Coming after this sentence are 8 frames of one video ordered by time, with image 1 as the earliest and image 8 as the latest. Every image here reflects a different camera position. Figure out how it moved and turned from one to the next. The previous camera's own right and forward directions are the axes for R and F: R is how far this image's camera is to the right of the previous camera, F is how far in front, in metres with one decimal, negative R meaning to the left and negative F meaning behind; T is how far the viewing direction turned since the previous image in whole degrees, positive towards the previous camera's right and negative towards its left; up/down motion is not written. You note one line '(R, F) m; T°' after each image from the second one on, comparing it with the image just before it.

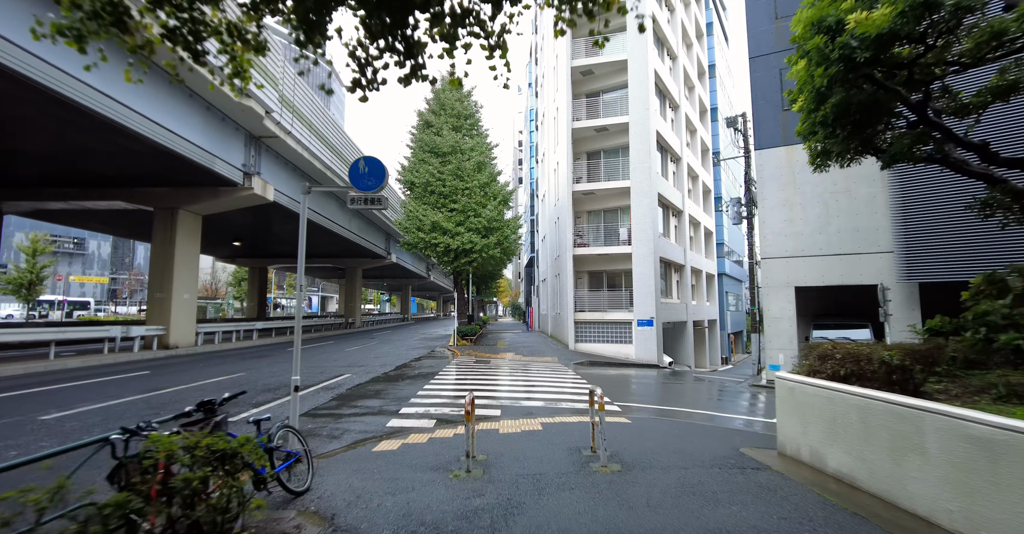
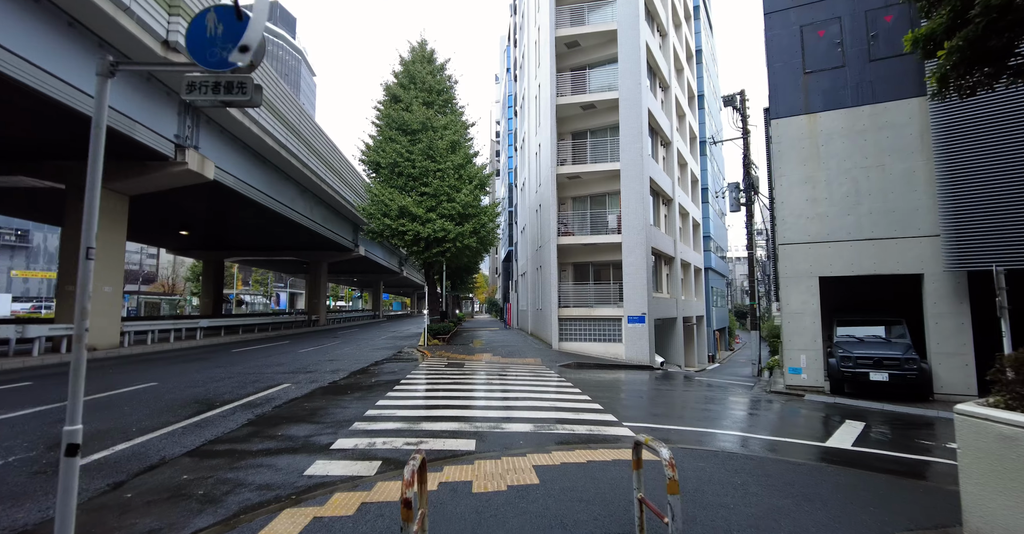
(0.0, +2.2) m; +3°
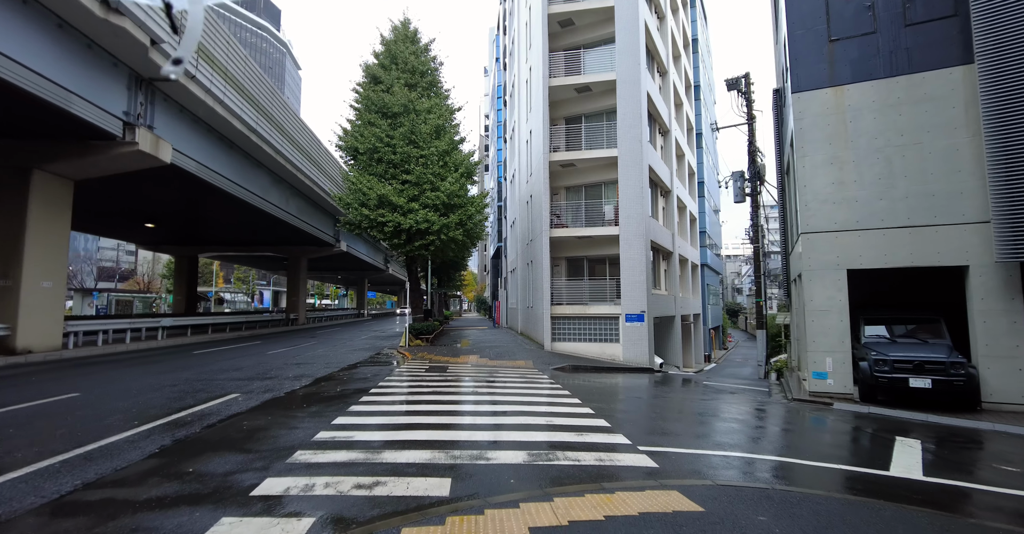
(0.0, +1.4) m; +1°
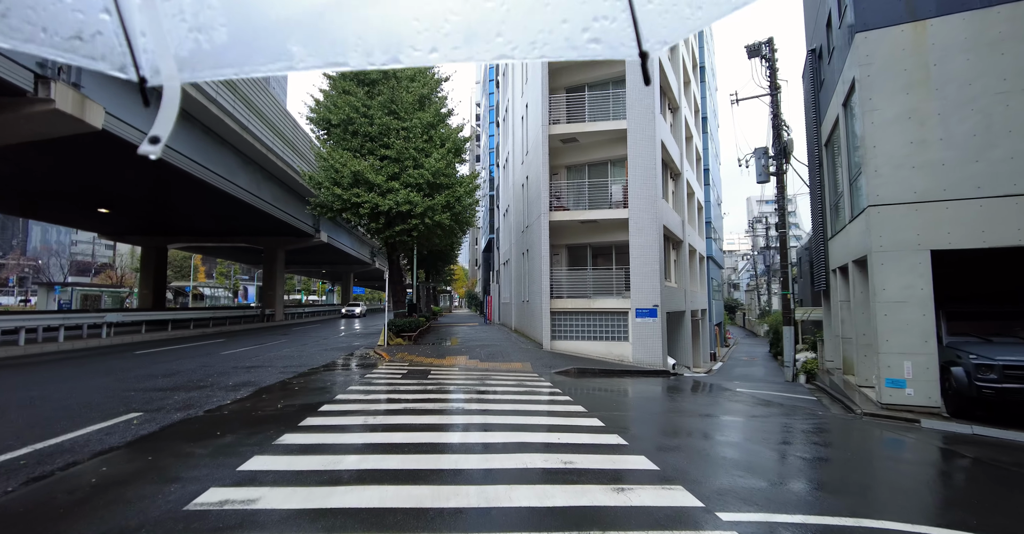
(-0.1, +2.2) m; +1°
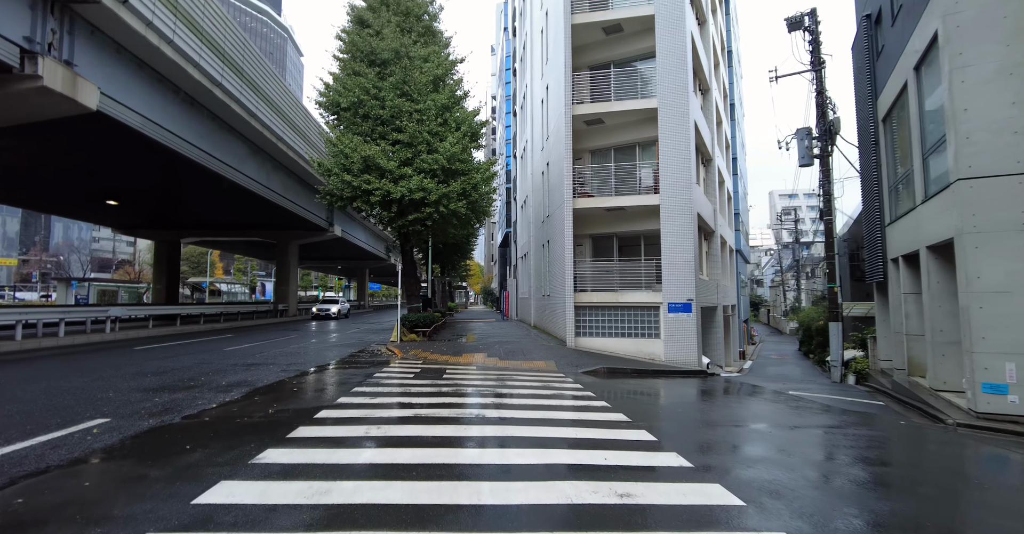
(-0.2, +1.1) m; -2°
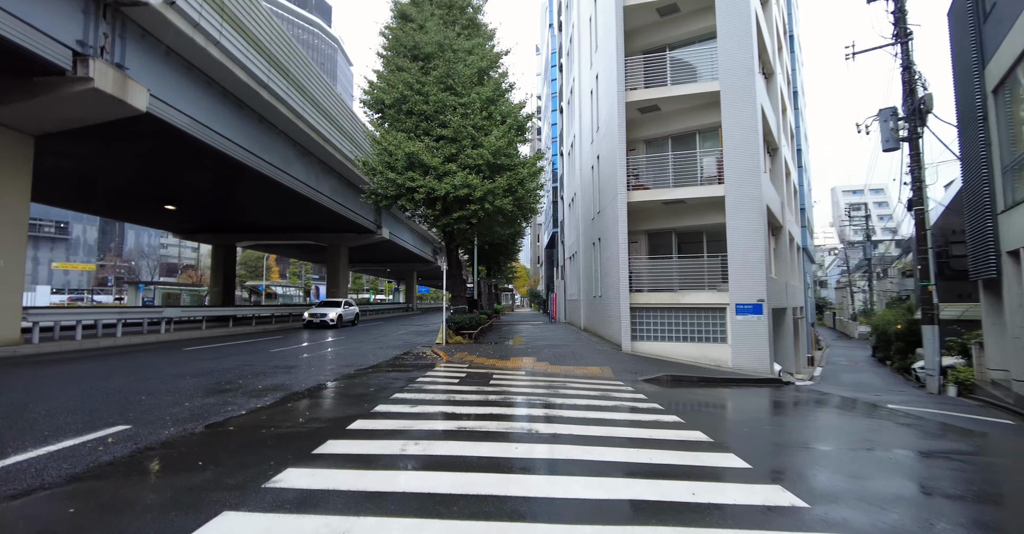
(-0.1, +0.8) m; -6°
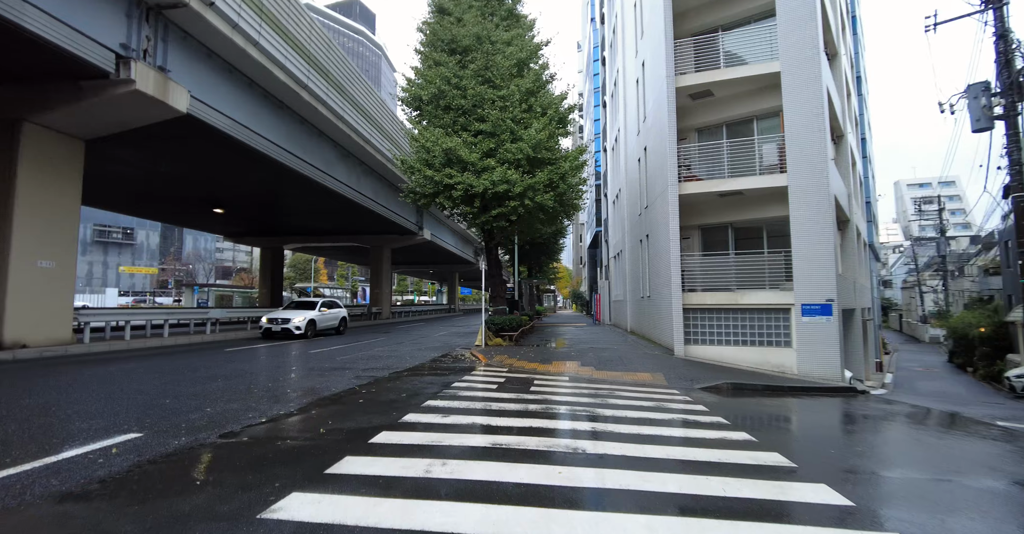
(0.0, +0.7) m; -5°
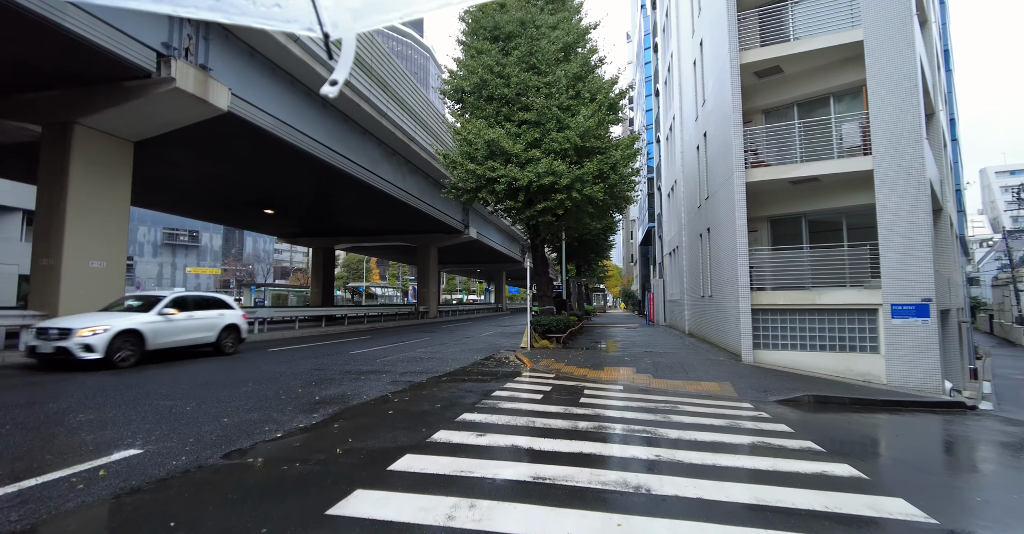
(0.0, +0.8) m; -6°
